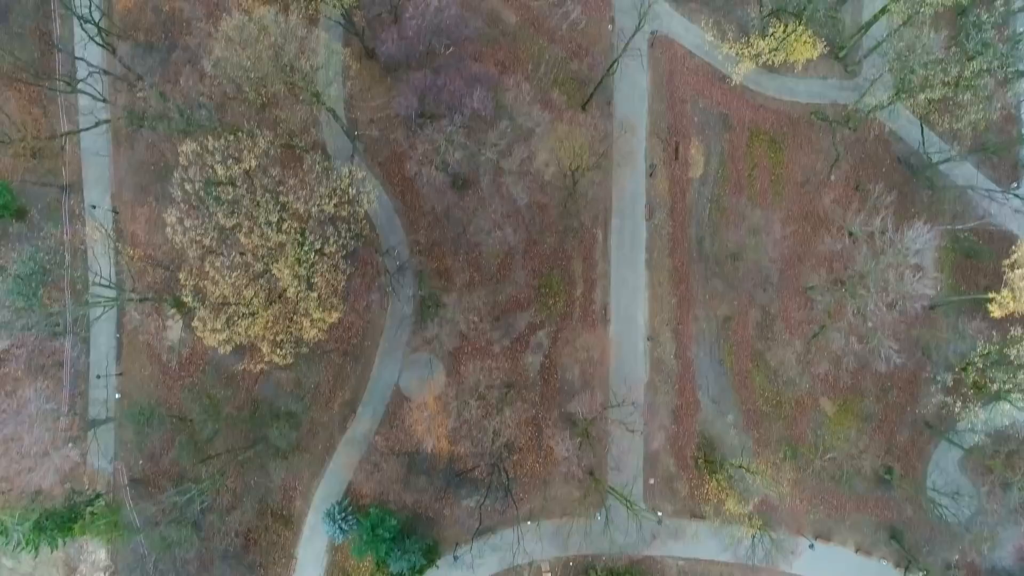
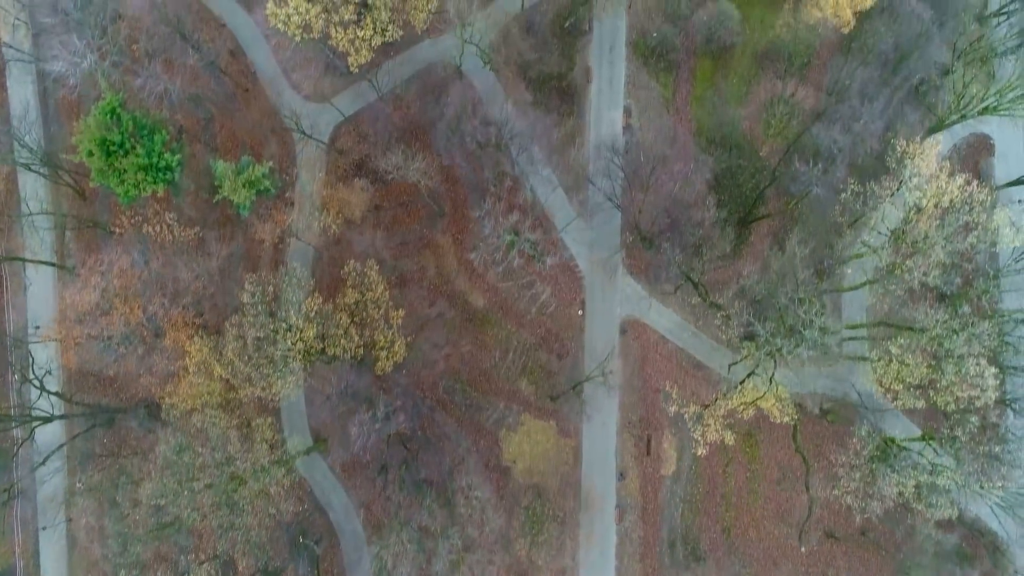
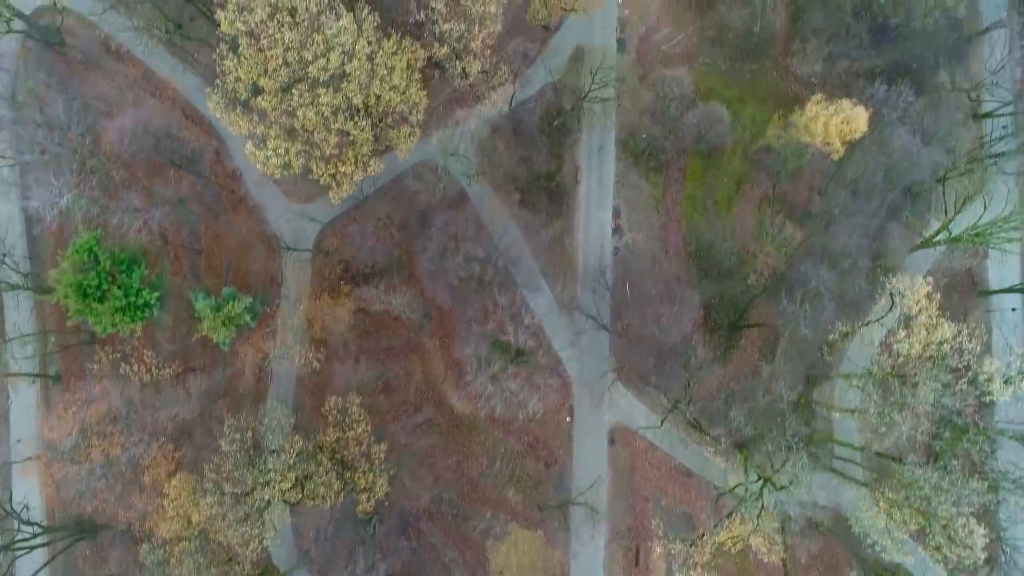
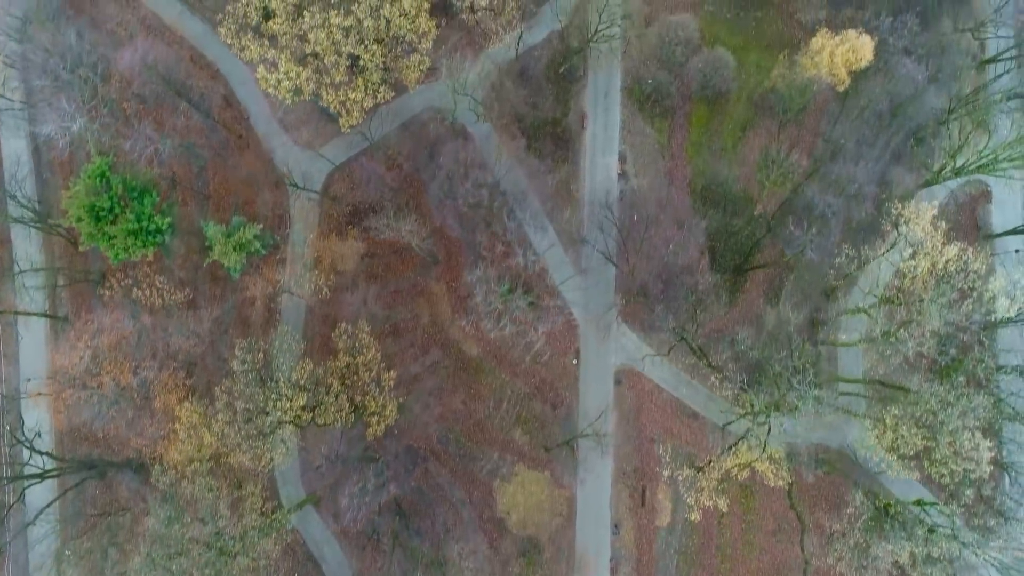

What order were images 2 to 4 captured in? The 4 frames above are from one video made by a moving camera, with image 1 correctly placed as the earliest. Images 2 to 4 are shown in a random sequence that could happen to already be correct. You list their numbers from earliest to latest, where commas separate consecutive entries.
2, 4, 3
